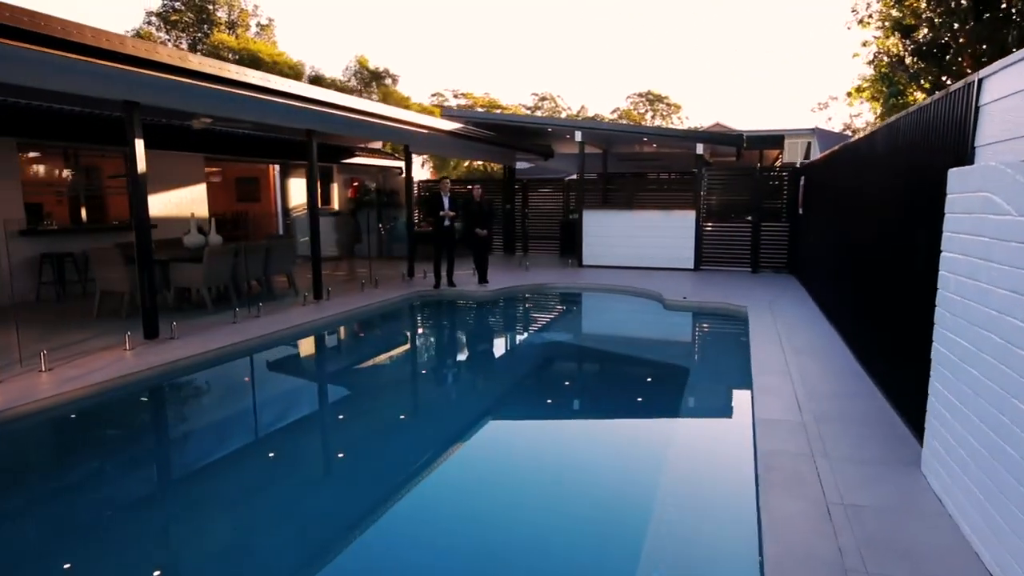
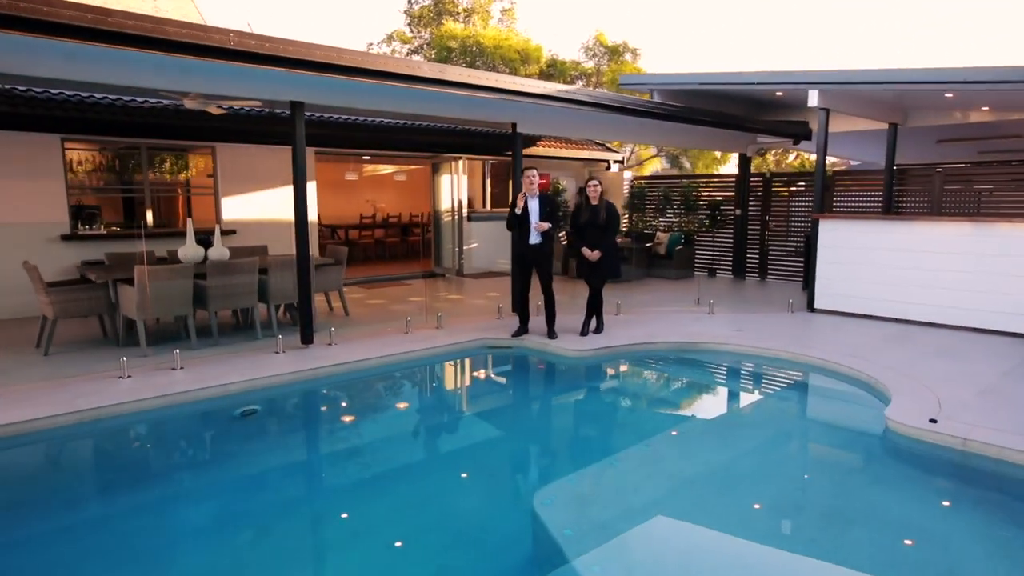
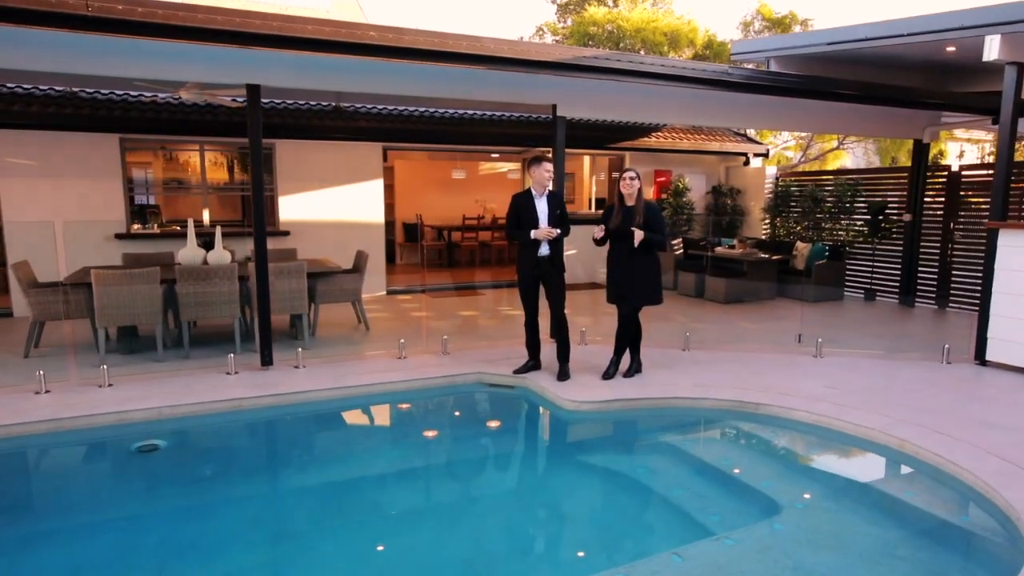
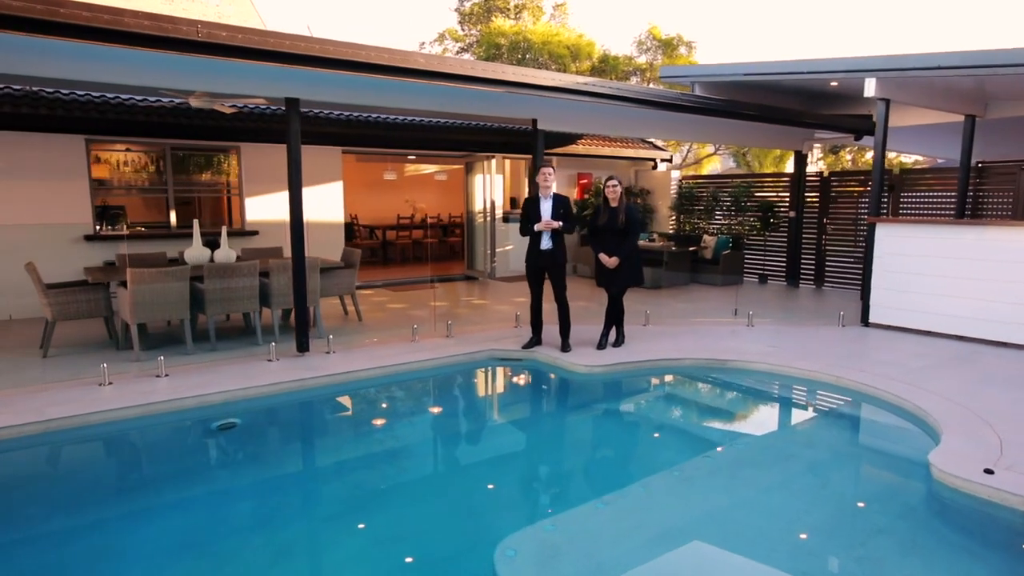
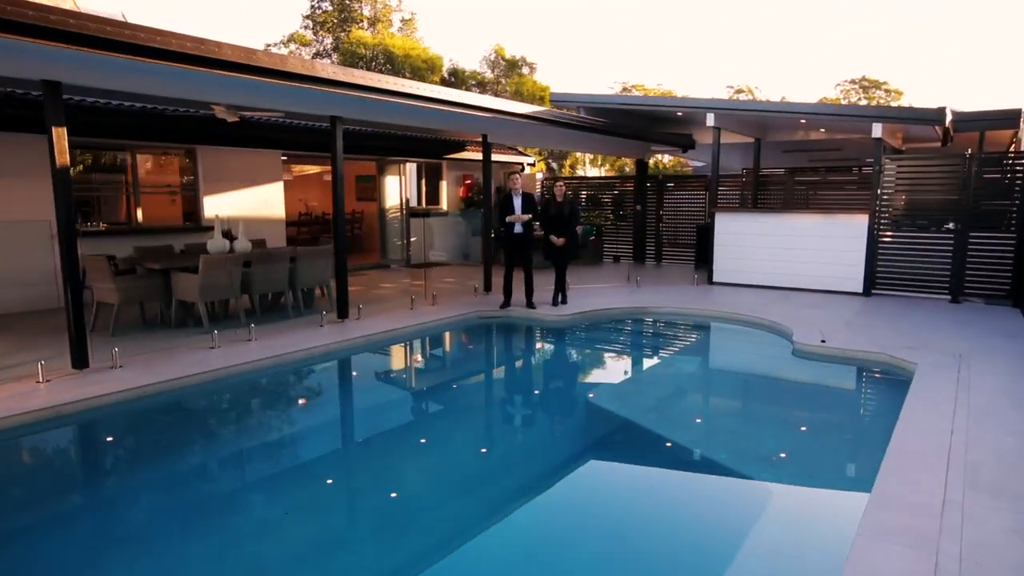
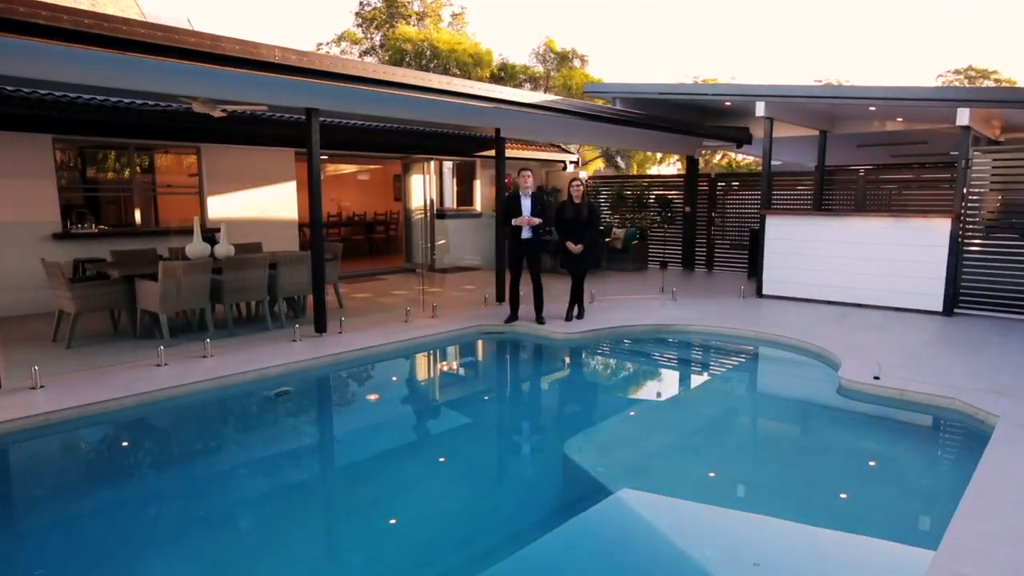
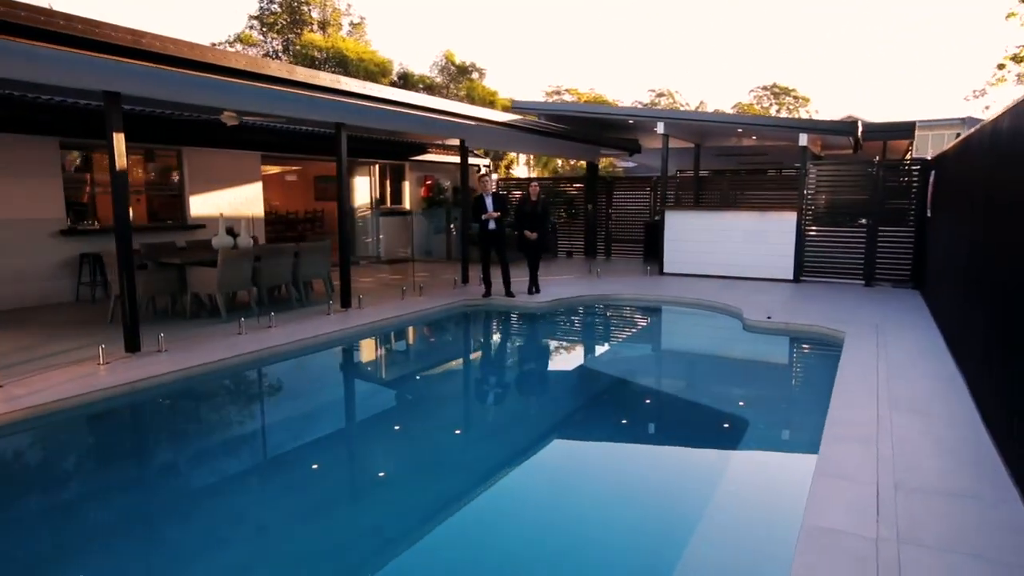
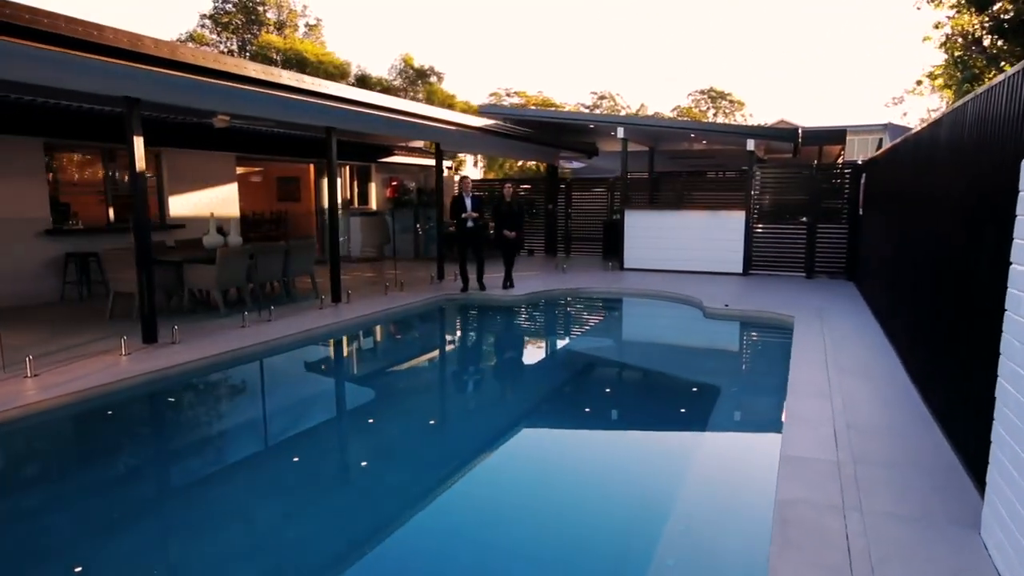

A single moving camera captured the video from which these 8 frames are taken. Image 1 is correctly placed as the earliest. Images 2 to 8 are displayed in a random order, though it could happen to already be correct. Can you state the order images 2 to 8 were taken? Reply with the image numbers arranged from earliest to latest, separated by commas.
8, 7, 5, 6, 2, 4, 3
